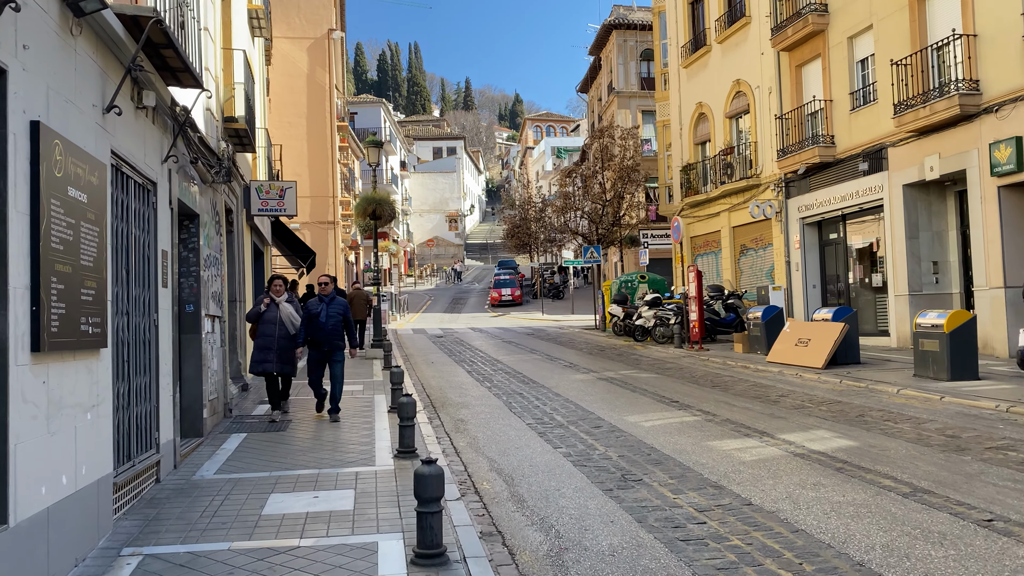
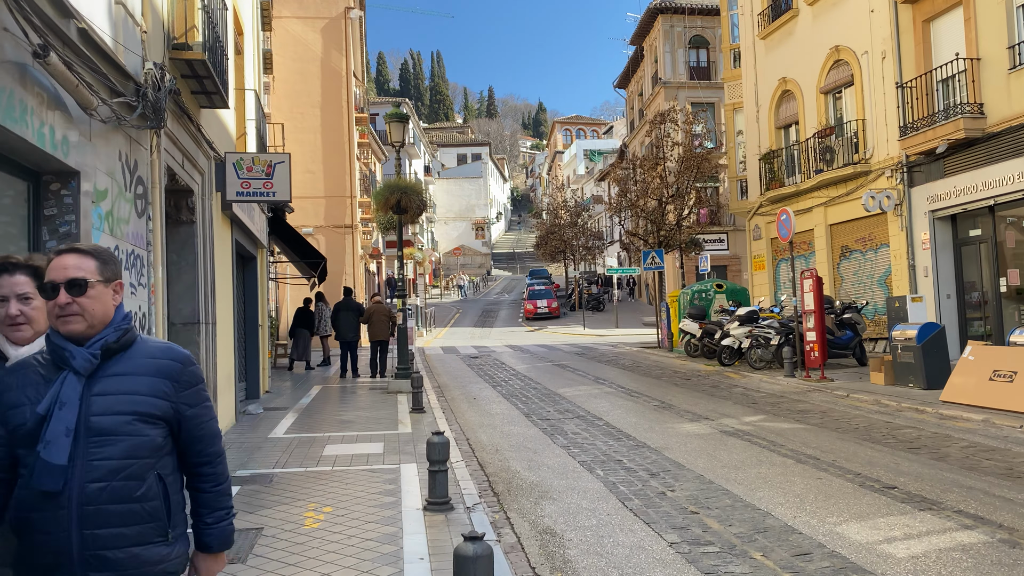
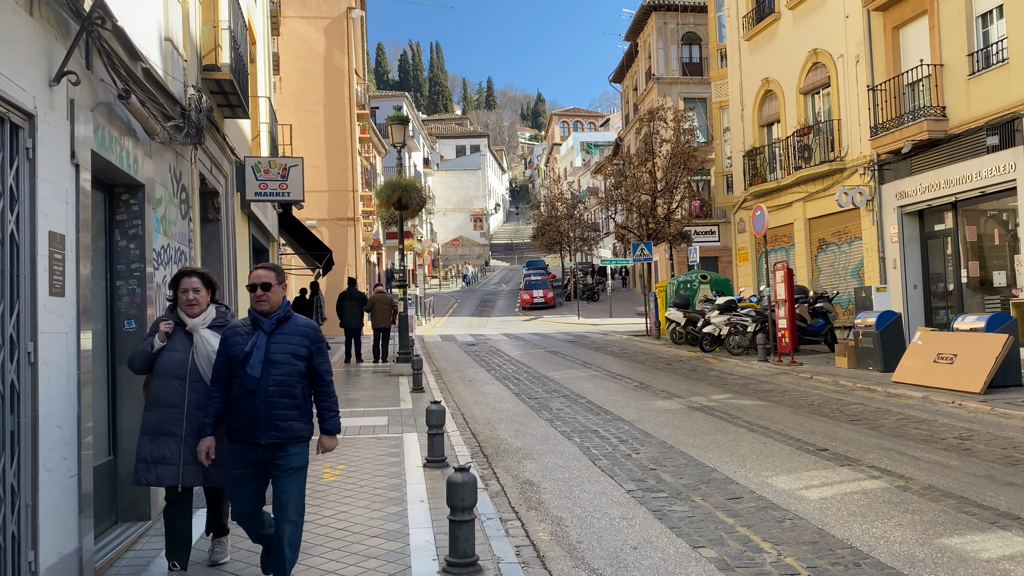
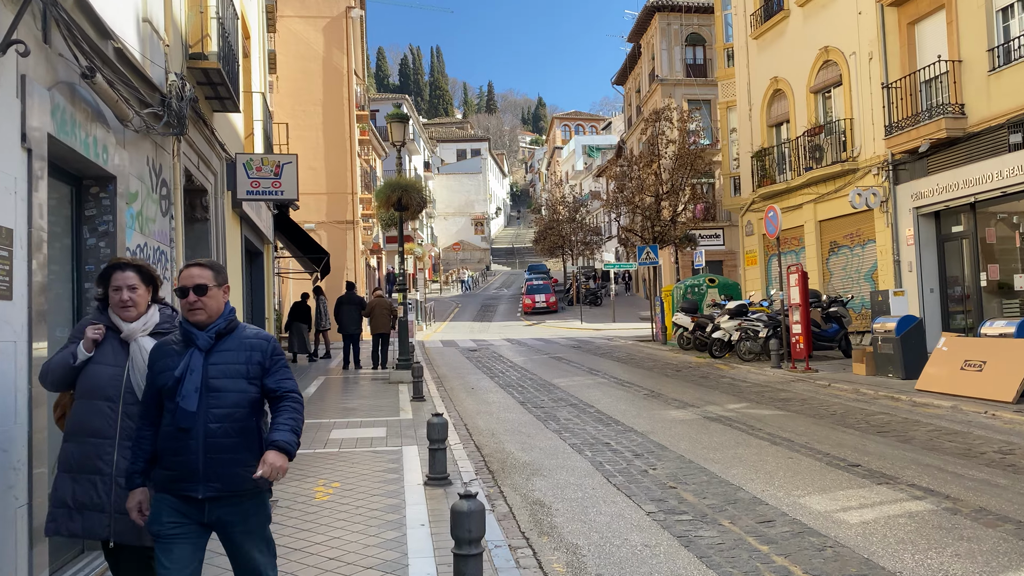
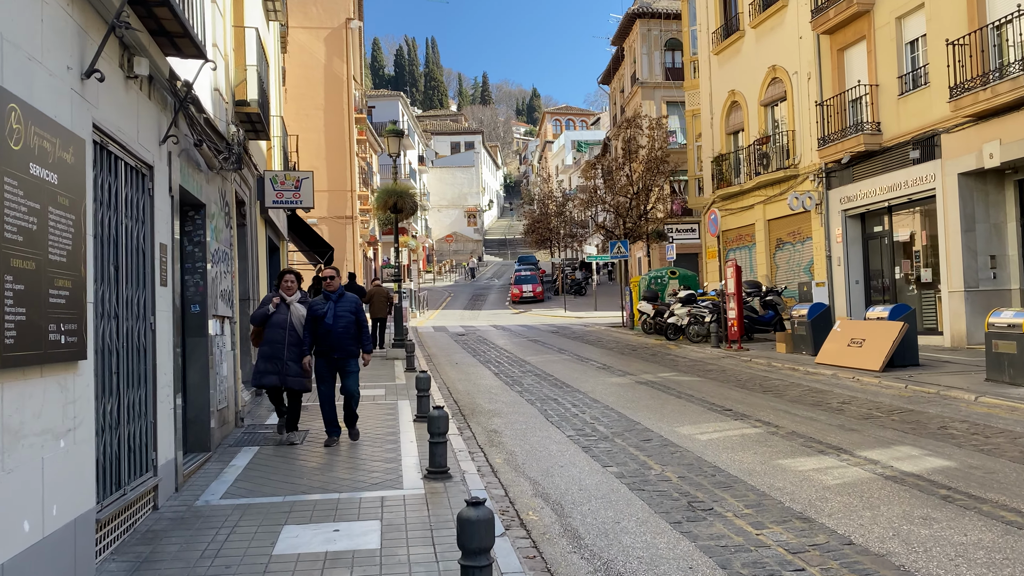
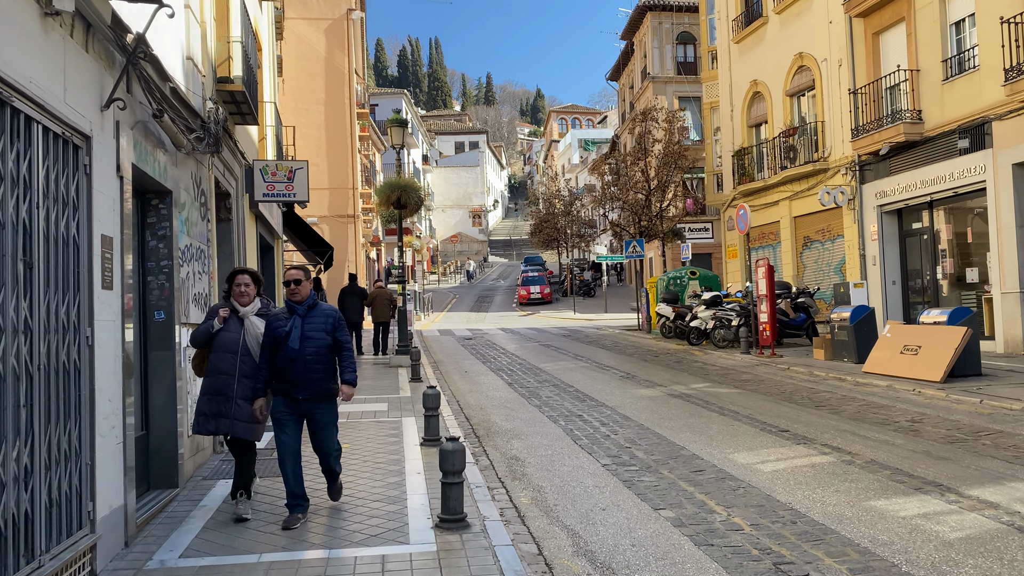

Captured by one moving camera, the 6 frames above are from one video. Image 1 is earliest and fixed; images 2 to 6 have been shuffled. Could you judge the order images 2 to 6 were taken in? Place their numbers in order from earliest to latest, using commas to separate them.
5, 6, 3, 4, 2
